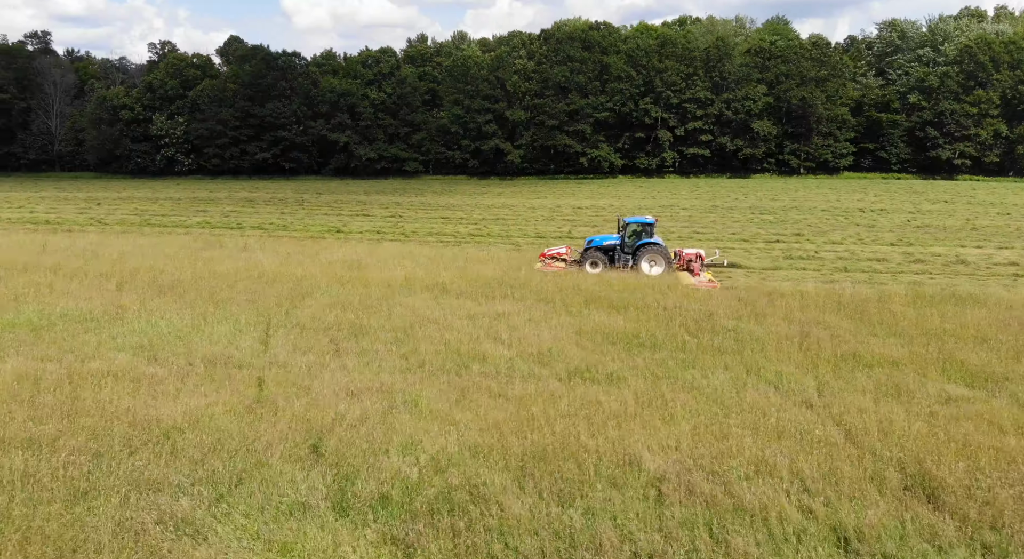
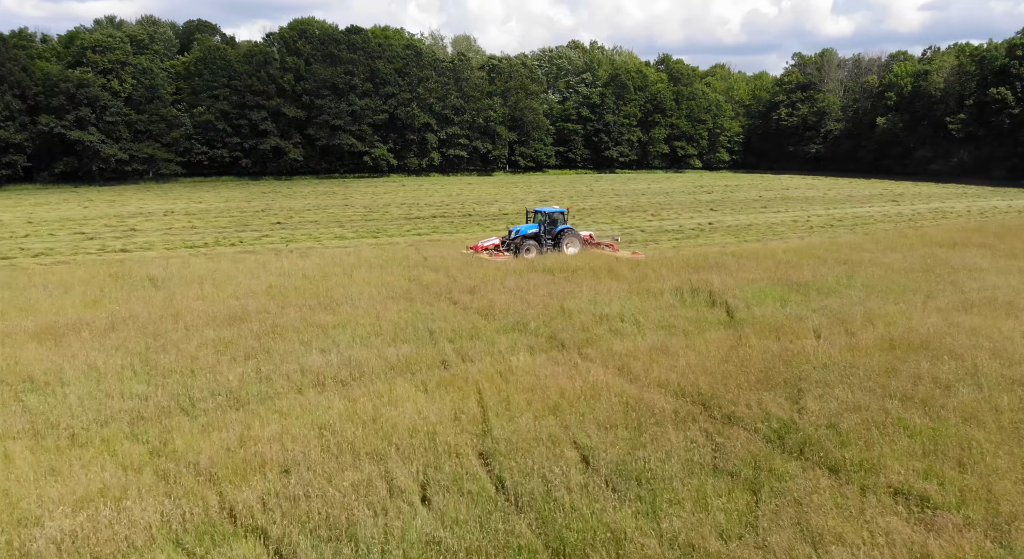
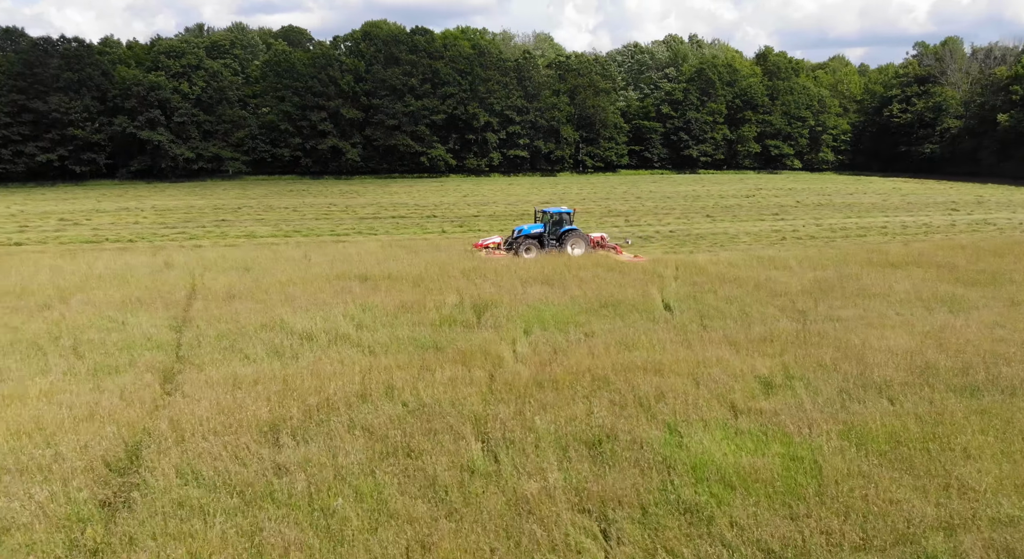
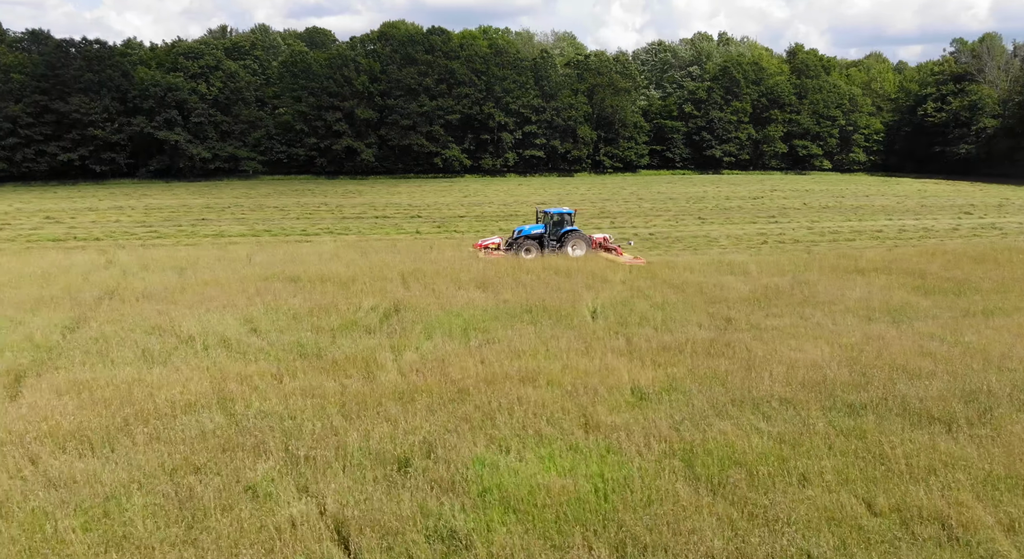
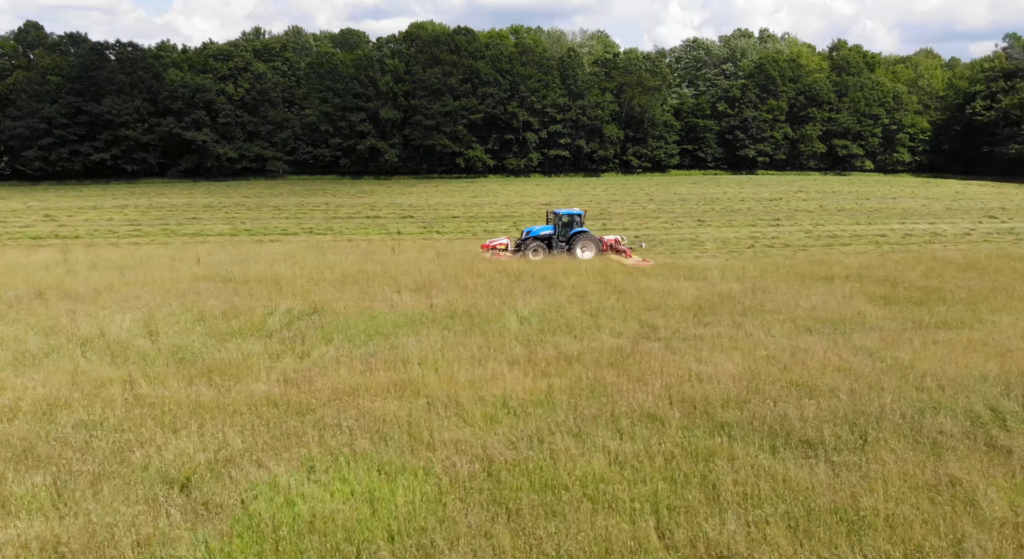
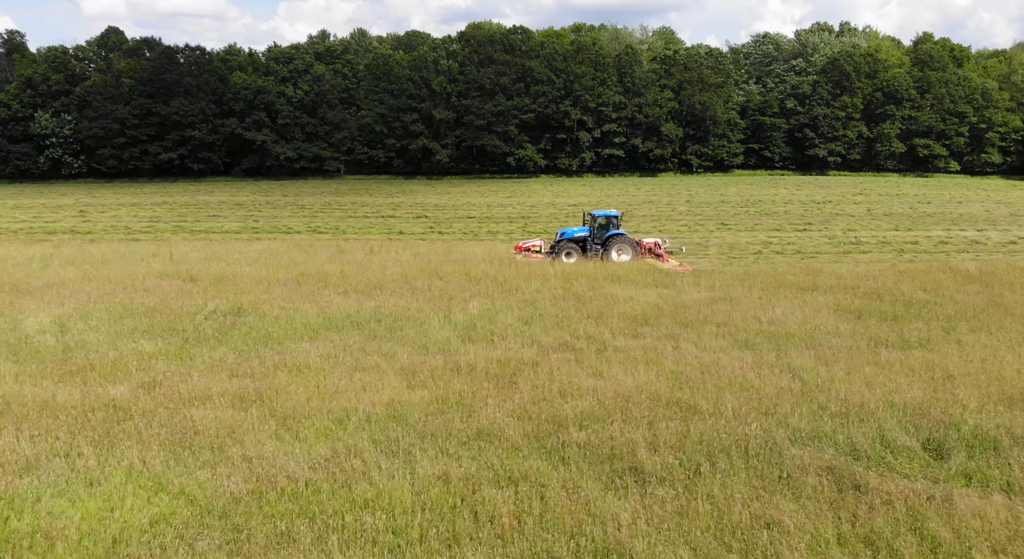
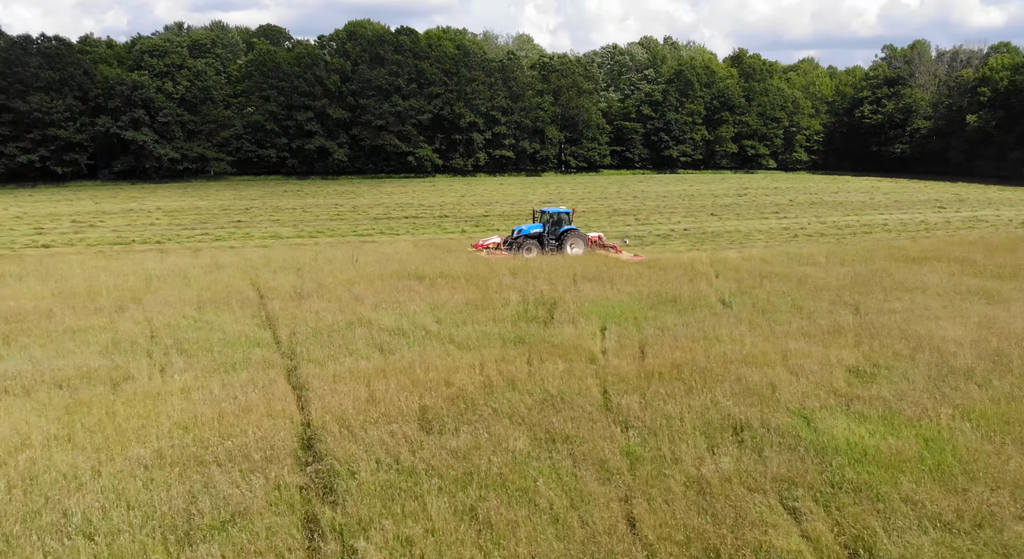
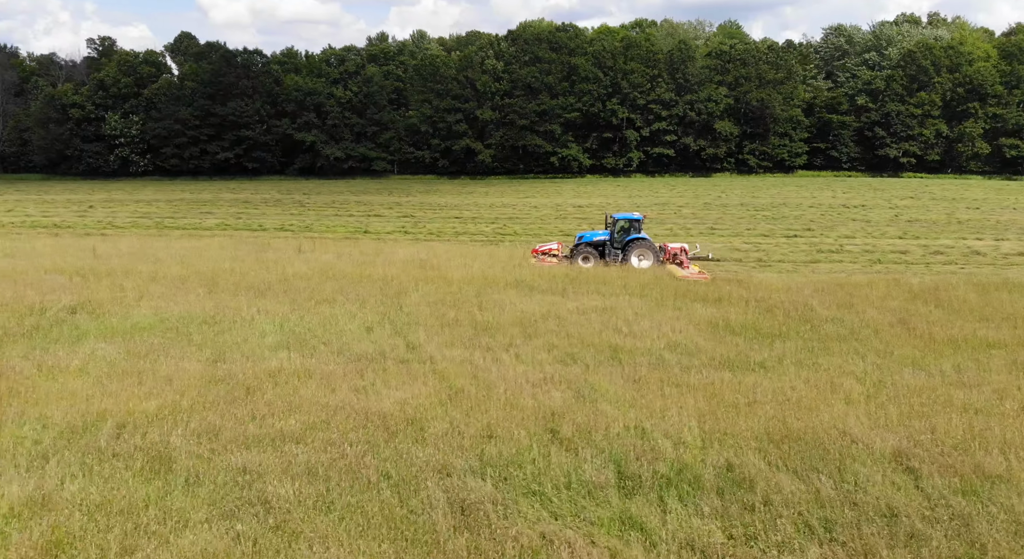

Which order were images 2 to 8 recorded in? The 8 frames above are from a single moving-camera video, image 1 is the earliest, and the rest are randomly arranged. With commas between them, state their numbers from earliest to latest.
8, 6, 5, 4, 3, 7, 2
